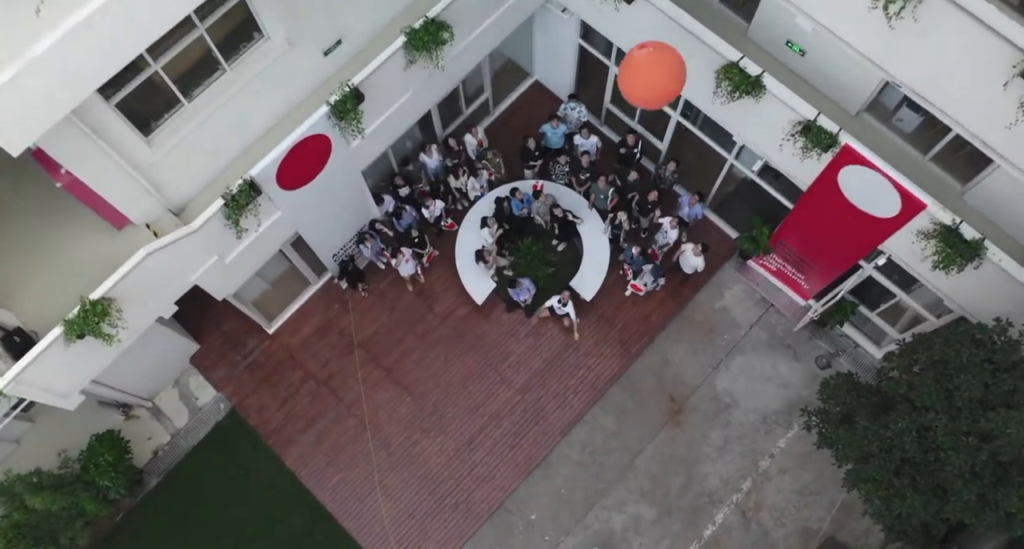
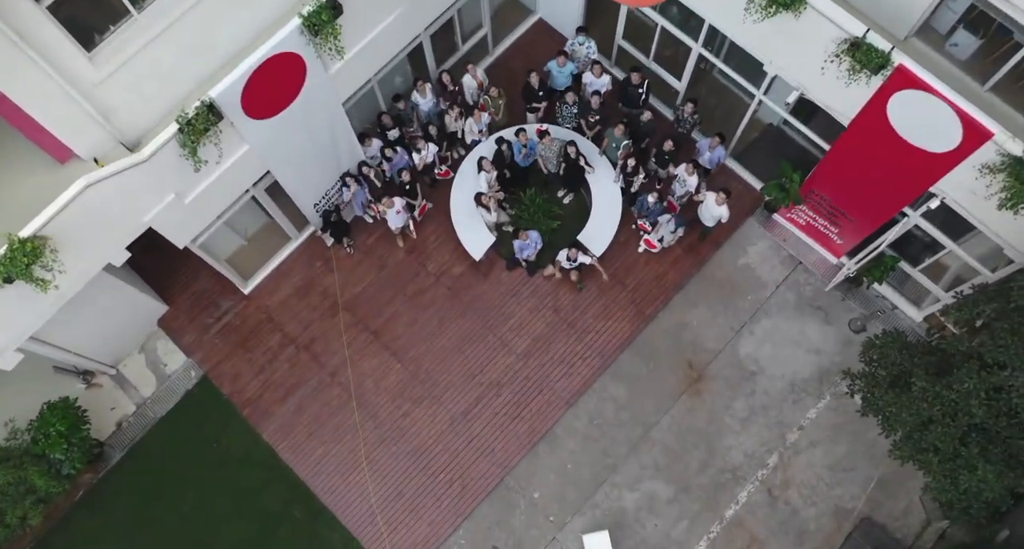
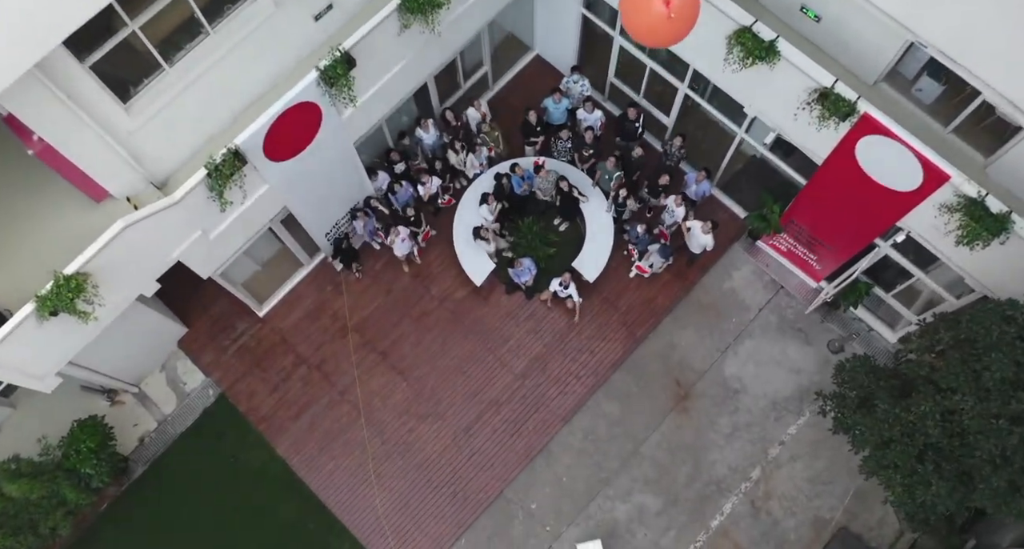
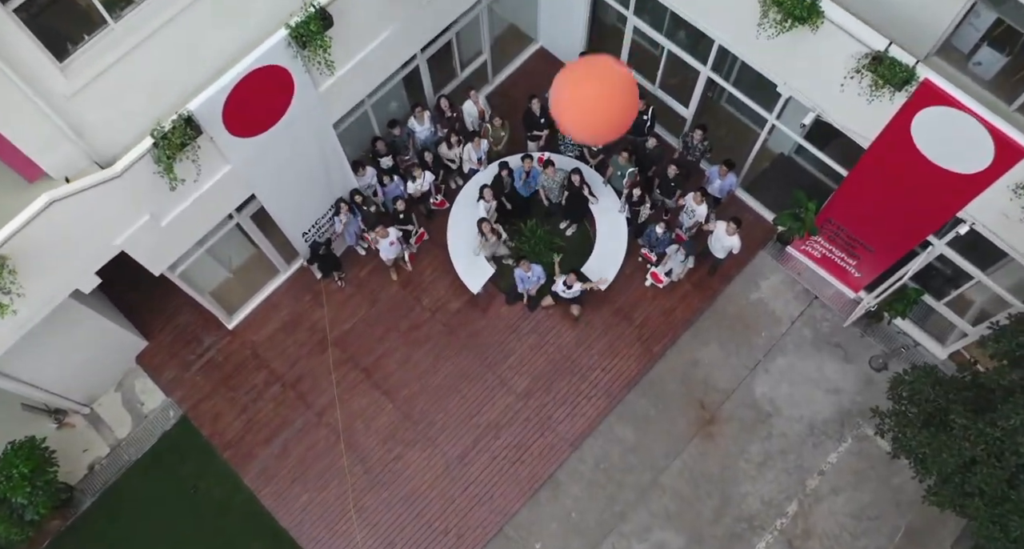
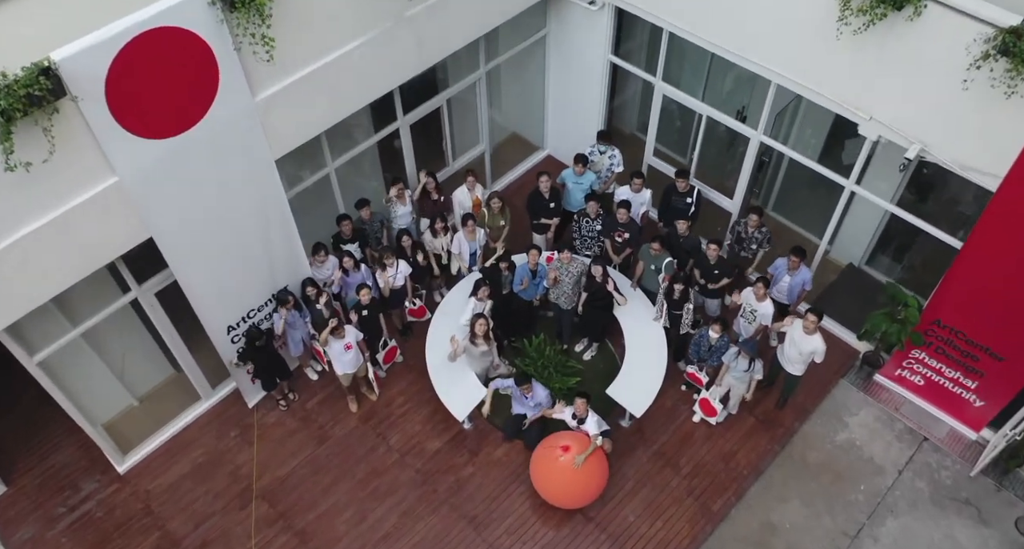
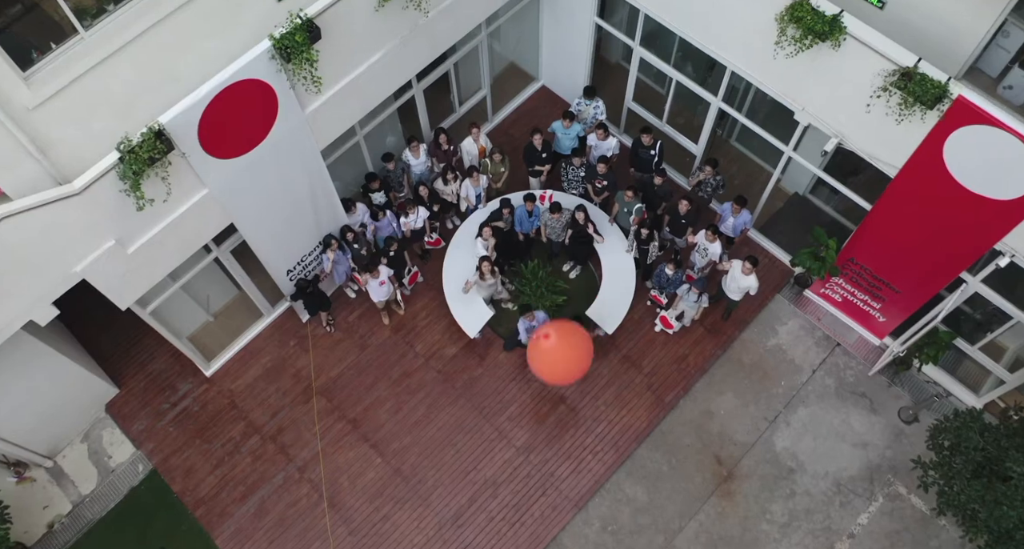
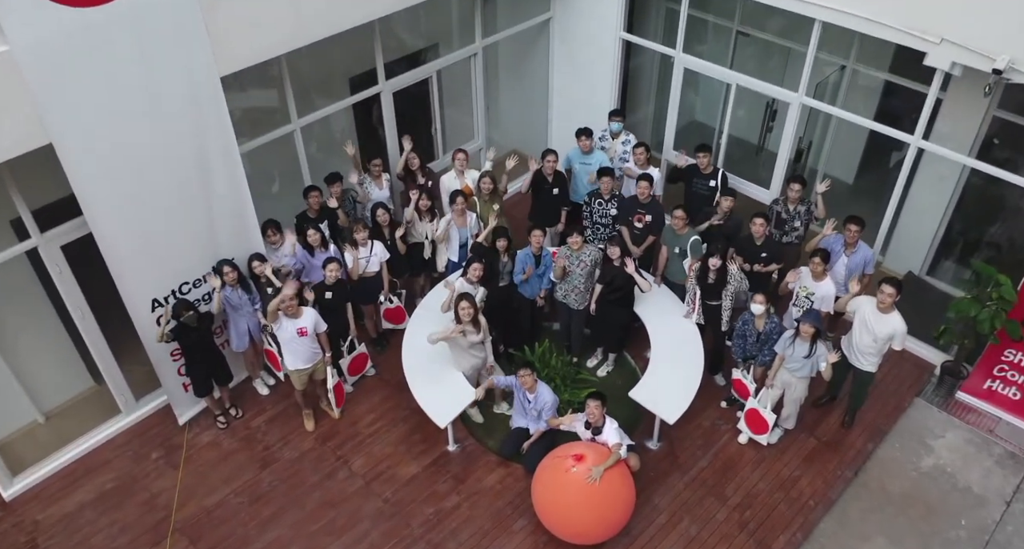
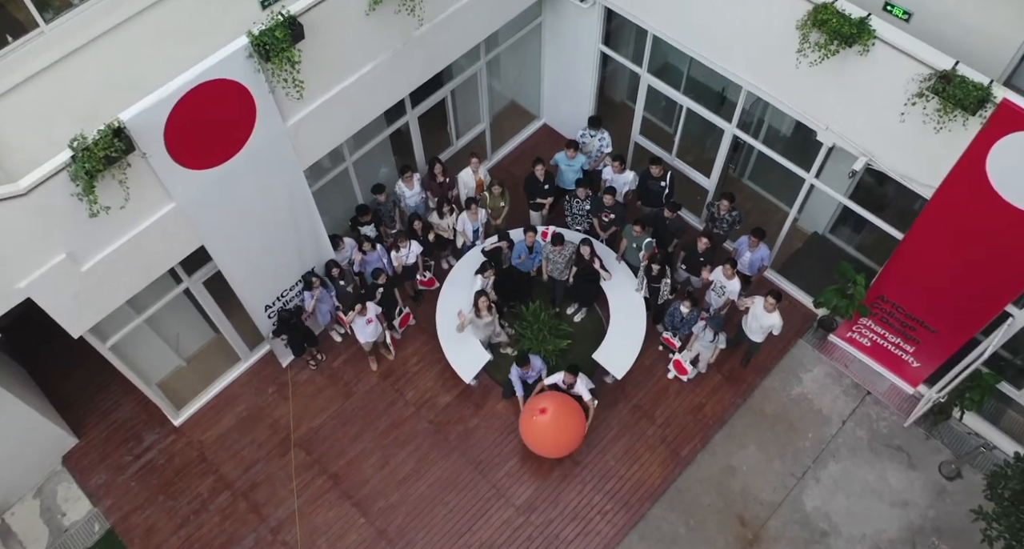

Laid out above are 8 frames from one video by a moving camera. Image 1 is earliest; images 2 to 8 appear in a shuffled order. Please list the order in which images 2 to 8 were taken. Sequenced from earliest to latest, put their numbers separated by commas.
3, 2, 4, 6, 8, 5, 7
